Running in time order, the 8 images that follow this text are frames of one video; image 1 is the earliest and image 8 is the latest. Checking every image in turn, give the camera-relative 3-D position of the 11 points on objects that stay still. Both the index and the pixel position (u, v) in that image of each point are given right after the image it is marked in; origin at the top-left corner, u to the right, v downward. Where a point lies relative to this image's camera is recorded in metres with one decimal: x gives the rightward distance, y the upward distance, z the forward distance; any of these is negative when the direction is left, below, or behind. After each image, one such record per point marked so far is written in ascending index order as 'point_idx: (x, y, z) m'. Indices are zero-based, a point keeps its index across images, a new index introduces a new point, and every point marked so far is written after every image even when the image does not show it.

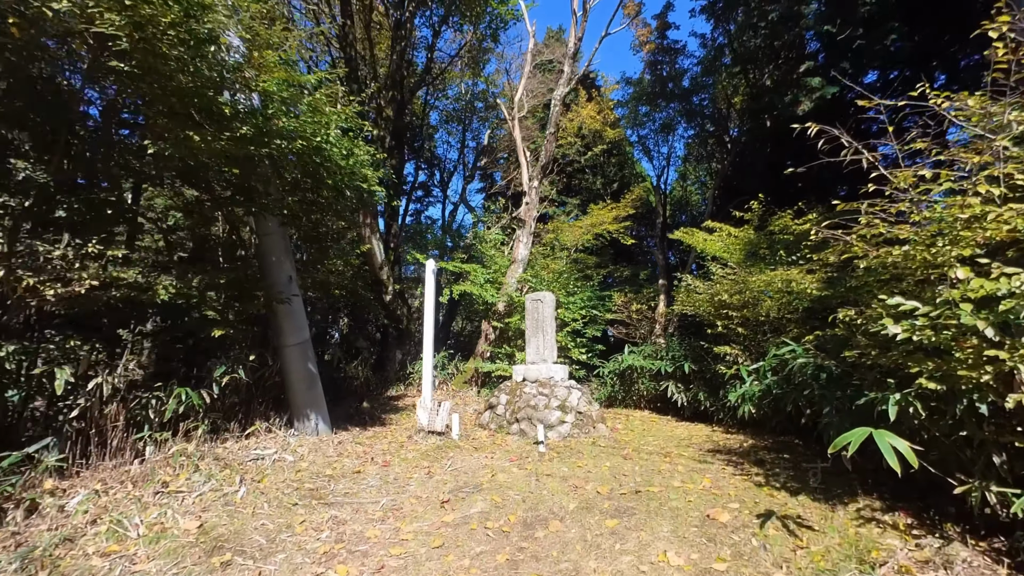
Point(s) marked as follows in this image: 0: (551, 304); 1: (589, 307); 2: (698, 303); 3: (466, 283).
0: (+0.5, -0.2, +6.1) m
1: (+1.5, -0.4, +8.8) m
2: (+2.7, -0.2, +6.6) m
3: (-0.9, +0.1, +8.6) m
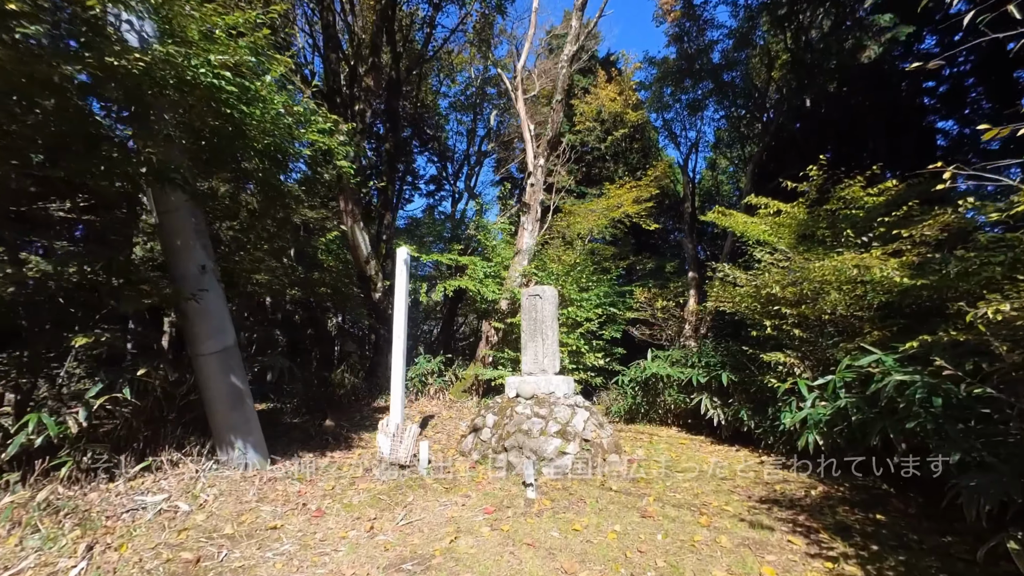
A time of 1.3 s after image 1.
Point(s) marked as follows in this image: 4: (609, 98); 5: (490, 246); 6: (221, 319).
0: (+0.5, -0.2, +5.0) m
1: (+1.6, -0.3, +7.6) m
2: (+2.7, -0.1, +5.3) m
3: (-0.8, +0.2, +7.5) m
4: (+2.8, +5.4, +12.8) m
5: (-0.4, +0.8, +8.2) m
6: (-2.5, -0.3, +3.7) m
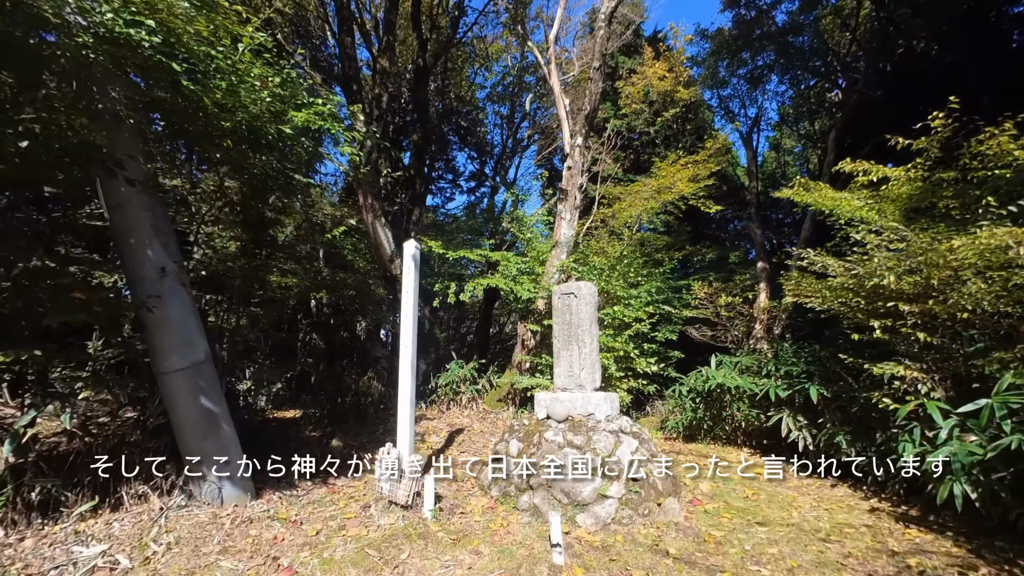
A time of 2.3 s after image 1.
0: (+0.7, -0.1, +4.1) m
1: (+2.1, -0.2, +6.5) m
2: (+3.0, 0.0, +4.2) m
3: (-0.3, +0.2, +6.7) m
4: (+3.8, +5.5, +11.6) m
5: (+0.2, +0.8, +7.4) m
6: (-2.3, -0.3, +3.1) m
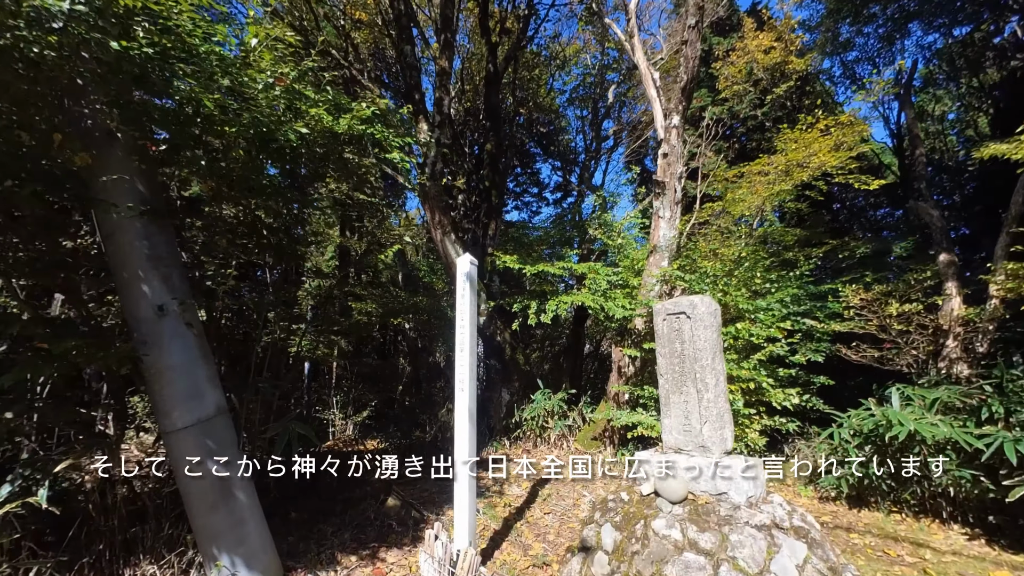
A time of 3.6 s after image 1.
0: (+1.3, -0.2, +2.9) m
1: (+3.2, -0.3, +5.0) m
2: (+3.5, 0.0, +2.5) m
3: (+0.9, 0.0, +5.7) m
4: (+5.6, +5.4, +9.8) m
5: (+1.4, +0.6, +6.3) m
6: (-1.9, -0.5, +2.6) m
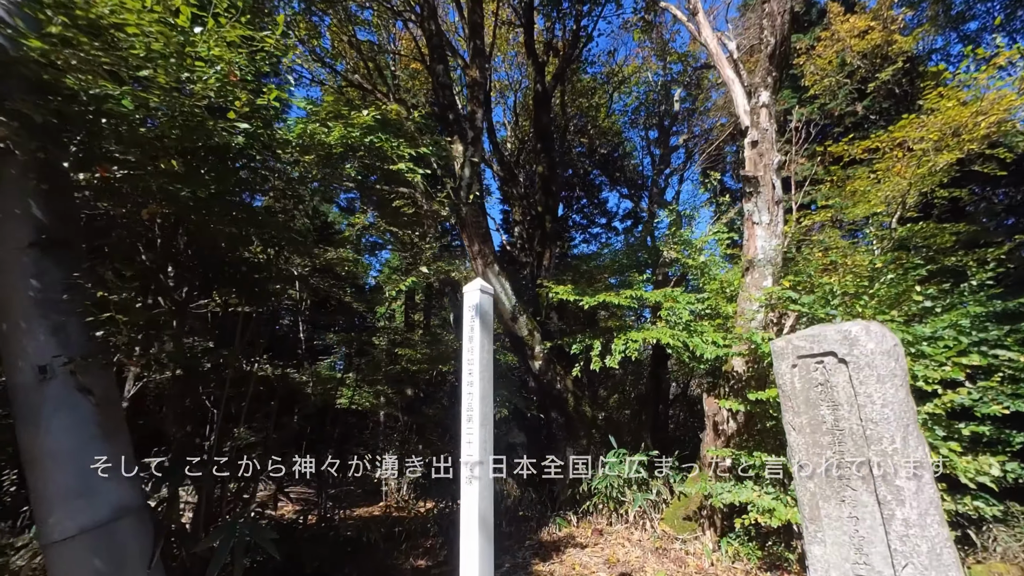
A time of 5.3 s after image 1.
0: (+1.4, -0.3, +1.7) m
1: (+3.6, -0.4, +3.4) m
2: (+3.5, +0.1, +1.0) m
3: (+1.4, -0.4, +4.5) m
4: (+6.6, +5.0, +8.3) m
5: (+2.1, +0.3, +5.0) m
6: (-1.8, -0.8, +1.9) m
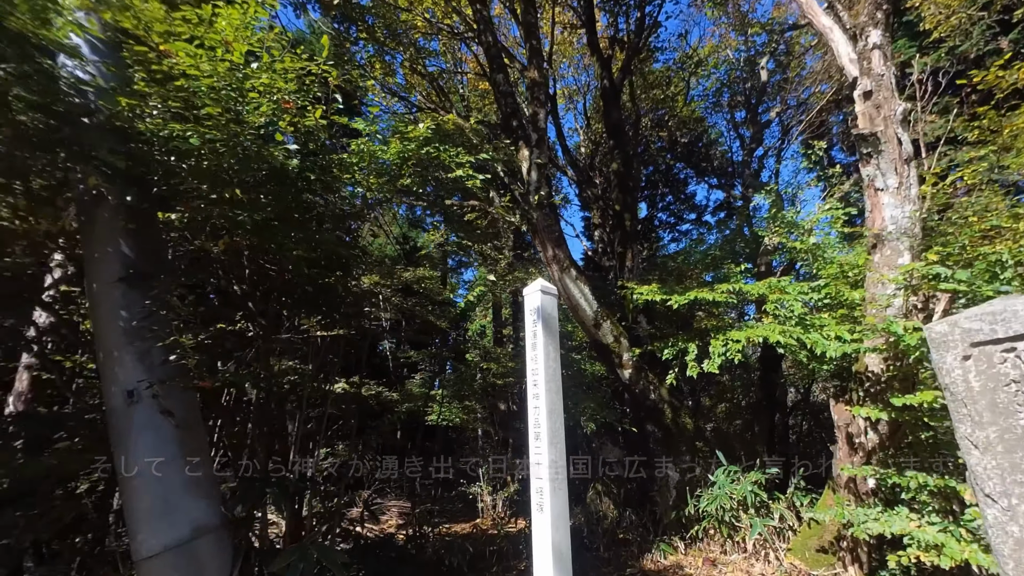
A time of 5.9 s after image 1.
0: (+1.5, -0.2, +1.2) m
1: (+4.1, -0.2, +2.4) m
2: (+3.4, +0.4, +0.1) m
3: (+2.2, -0.3, +3.9) m
4: (+7.5, +5.4, +6.8) m
5: (+2.8, +0.4, +4.3) m
6: (-1.5, -0.9, +2.0) m
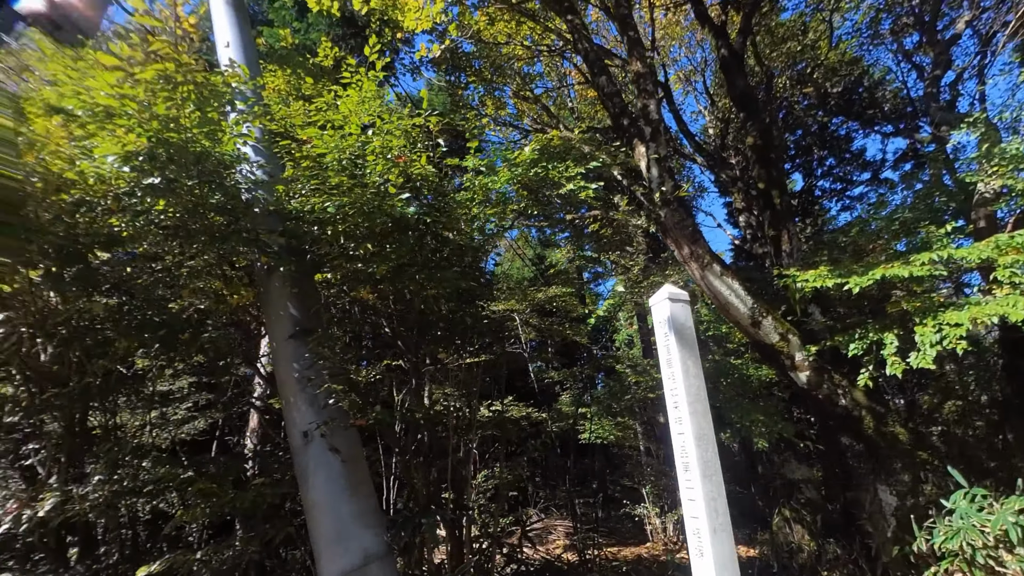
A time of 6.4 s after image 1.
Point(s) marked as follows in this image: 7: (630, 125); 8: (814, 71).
0: (+1.7, 0.0, +0.6) m
1: (+4.5, +0.4, +1.0) m
2: (+3.1, +0.8, -1.1) m
3: (+3.2, 0.0, +3.0) m
4: (+8.3, +6.3, +4.4) m
5: (+3.8, +0.7, +3.2) m
6: (-0.8, -1.1, +2.2) m
7: (+1.3, +1.8, +4.8) m
8: (+5.0, +3.6, +7.4) m
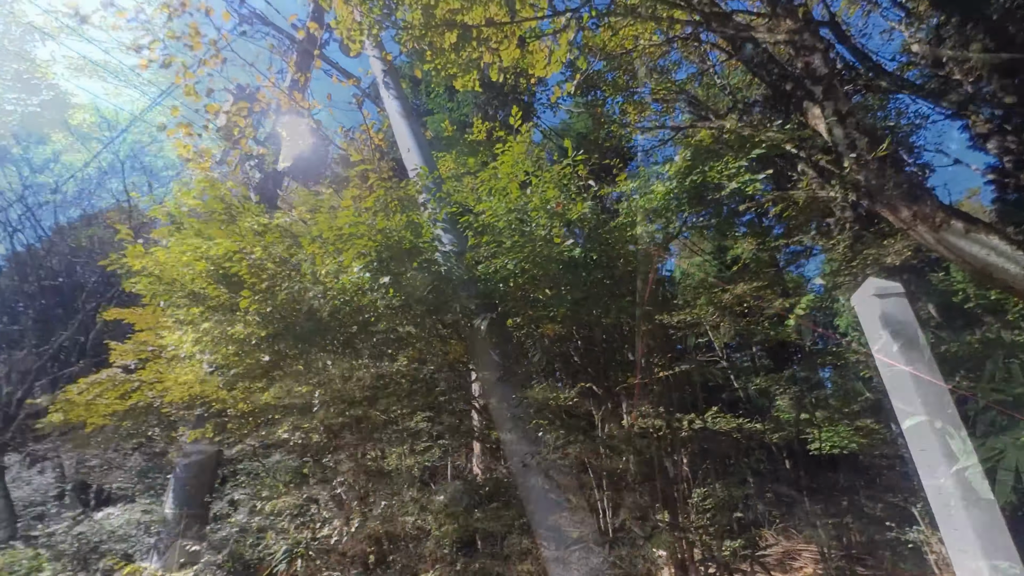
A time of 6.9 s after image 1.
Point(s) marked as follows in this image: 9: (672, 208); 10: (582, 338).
0: (+1.8, +0.2, 0.0) m
1: (+4.4, +1.1, -0.6) m
2: (+2.3, +1.2, -1.9) m
3: (+4.0, +0.5, +1.7) m
4: (+8.2, +7.7, +1.5) m
5: (+4.6, +1.3, +1.7) m
6: (+0.3, -1.4, +2.4) m
7: (+2.7, +1.9, +4.3) m
8: (+6.7, +4.4, +5.4) m
9: (+1.2, +0.6, +3.4) m
10: (+0.5, -0.4, +3.3) m
